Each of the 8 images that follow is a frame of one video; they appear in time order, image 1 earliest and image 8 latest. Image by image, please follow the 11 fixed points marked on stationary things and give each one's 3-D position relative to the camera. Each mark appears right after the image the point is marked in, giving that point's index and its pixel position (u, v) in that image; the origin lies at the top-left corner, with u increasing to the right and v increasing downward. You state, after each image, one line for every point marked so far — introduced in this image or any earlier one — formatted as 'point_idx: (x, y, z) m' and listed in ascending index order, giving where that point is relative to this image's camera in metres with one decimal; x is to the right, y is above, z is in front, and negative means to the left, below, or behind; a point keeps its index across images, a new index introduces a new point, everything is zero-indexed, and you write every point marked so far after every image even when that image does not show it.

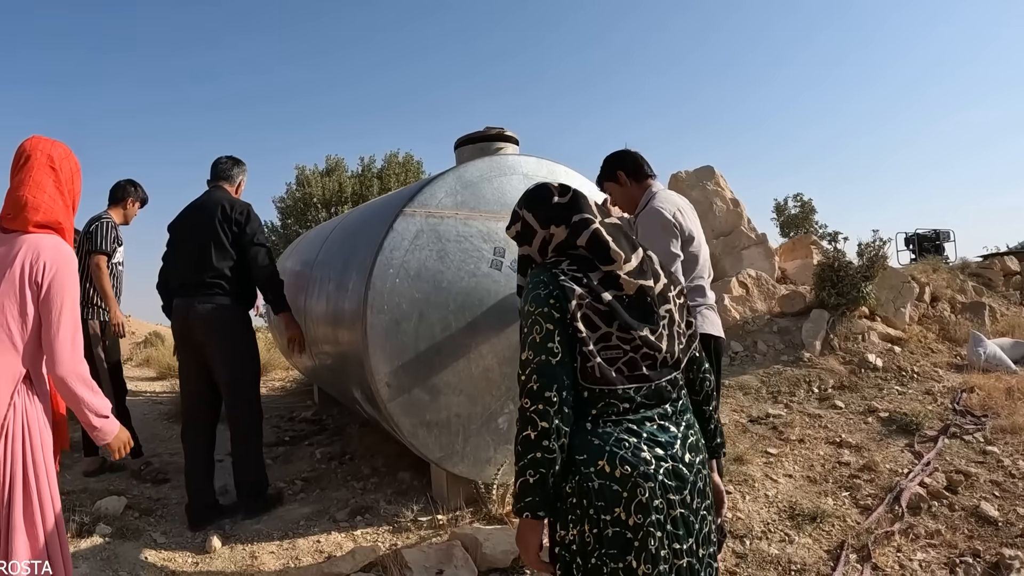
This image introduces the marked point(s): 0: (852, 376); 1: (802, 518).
0: (+2.6, -0.7, +4.8) m
1: (+1.4, -1.1, +3.0) m
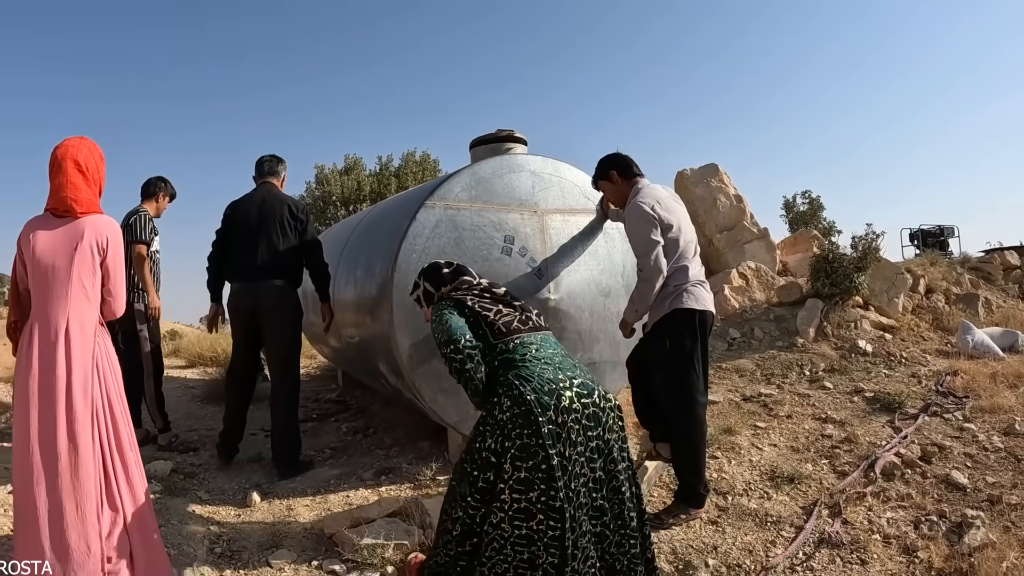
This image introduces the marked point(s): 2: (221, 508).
0: (+2.6, -0.6, +5.1) m
1: (+1.4, -1.0, +3.4) m
2: (-1.6, -1.2, +3.5) m
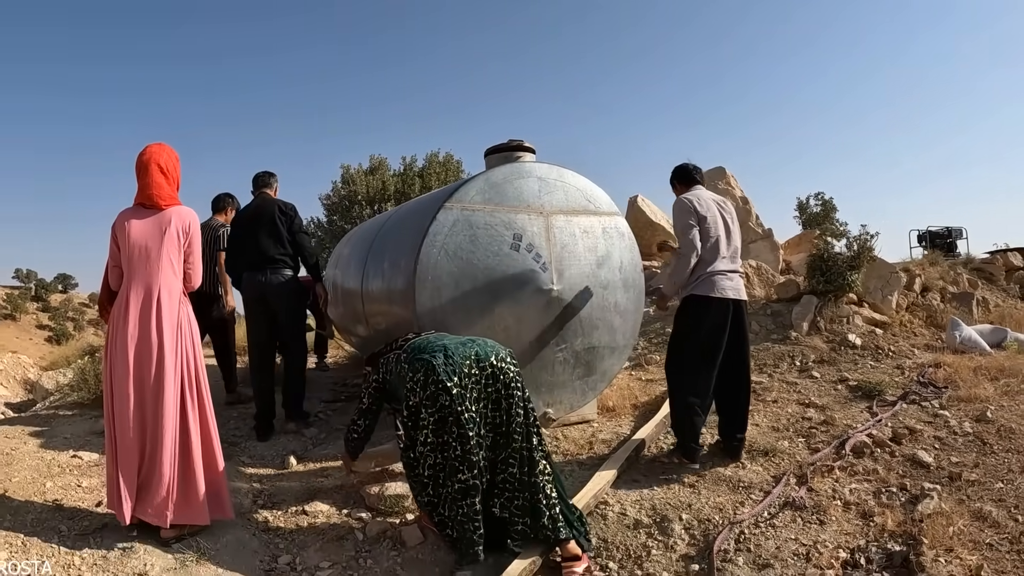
0: (+2.7, -0.5, +5.5) m
1: (+1.4, -1.0, +3.8) m
2: (-1.6, -1.1, +4.0) m
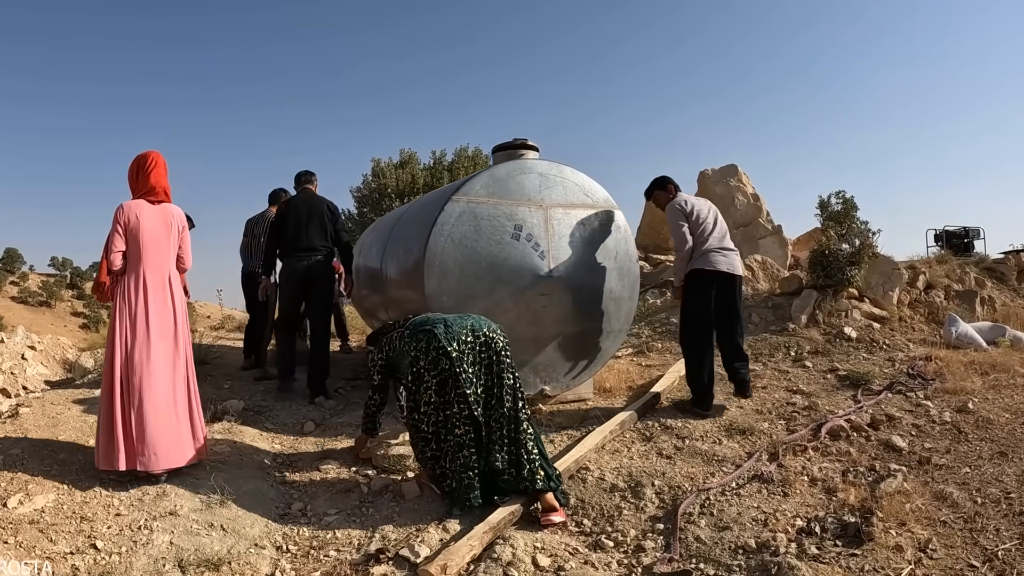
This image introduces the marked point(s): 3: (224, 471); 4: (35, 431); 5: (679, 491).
0: (+2.8, -0.5, +5.7) m
1: (+1.4, -0.9, +4.0) m
2: (-1.6, -1.0, +4.4) m
3: (-1.7, -1.1, +3.8) m
4: (-3.3, -1.0, +4.4) m
5: (+0.9, -1.1, +3.3) m
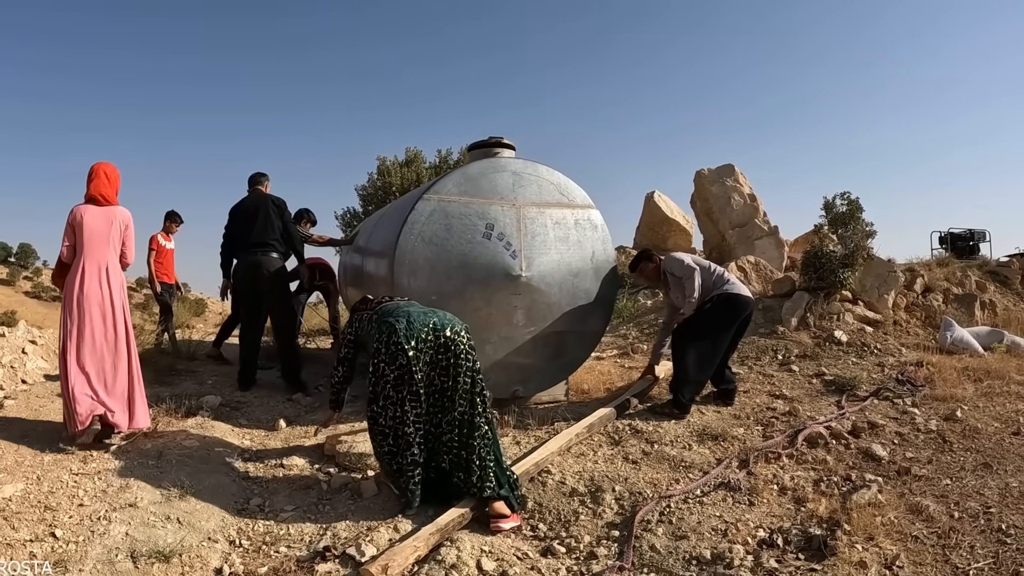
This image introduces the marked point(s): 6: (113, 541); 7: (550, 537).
0: (+2.6, -0.5, +5.6) m
1: (+1.2, -0.9, +4.0) m
2: (-1.8, -1.0, +4.4) m
3: (-1.9, -1.0, +3.8) m
4: (-3.4, -0.9, +4.4) m
5: (+0.7, -1.1, +3.3) m
6: (-2.0, -1.2, +3.1) m
7: (+0.2, -1.2, +3.0) m
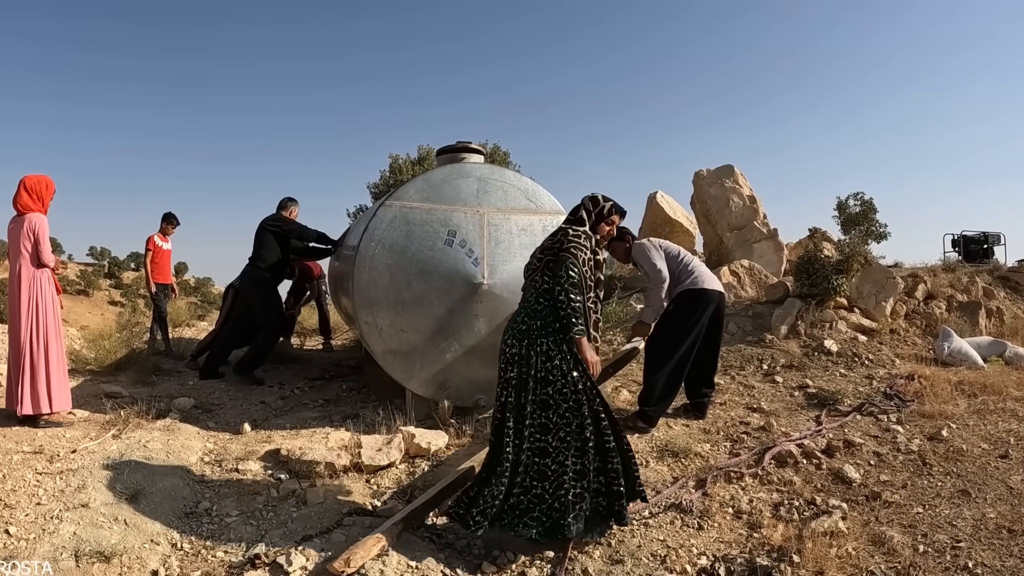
0: (+2.5, -0.6, +5.4) m
1: (+0.9, -1.0, +3.8) m
2: (-2.0, -1.0, +4.4) m
3: (-2.2, -1.1, +3.8) m
4: (-3.7, -0.9, +4.5) m
5: (+0.4, -1.1, +3.2) m
6: (-2.3, -1.3, +3.2) m
7: (-0.1, -1.2, +2.9) m
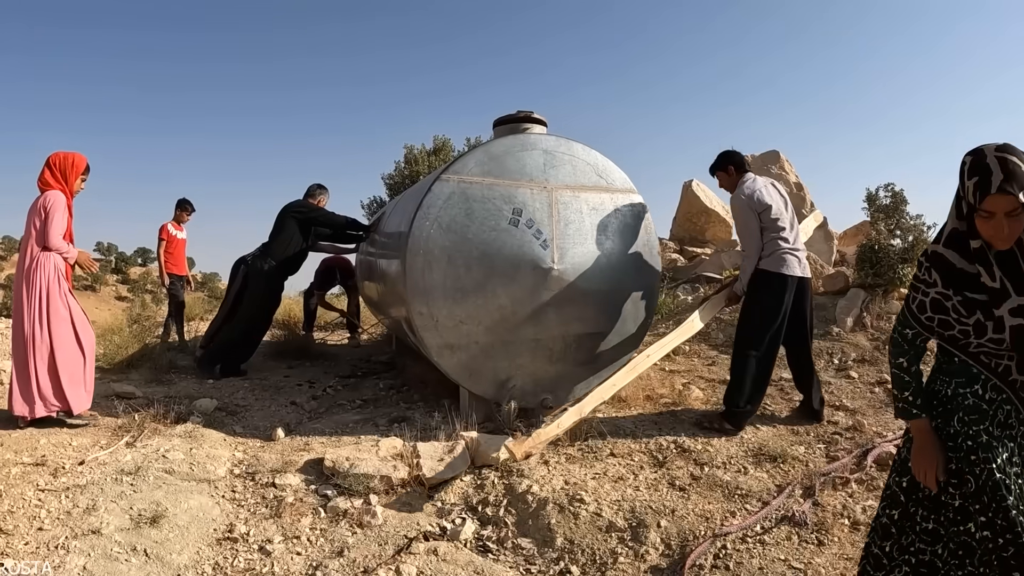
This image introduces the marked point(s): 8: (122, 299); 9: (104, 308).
0: (+2.8, -0.5, +5.0) m
1: (+1.3, -0.9, +3.4) m
2: (-1.6, -0.9, +4.0) m
3: (-1.8, -1.0, +3.4) m
4: (-3.3, -0.9, +4.0) m
5: (+0.8, -1.1, +2.8) m
6: (-1.9, -1.2, +2.7) m
7: (+0.3, -1.2, +2.5) m
8: (-8.0, -0.2, +12.9) m
9: (-7.7, -0.4, +11.9) m
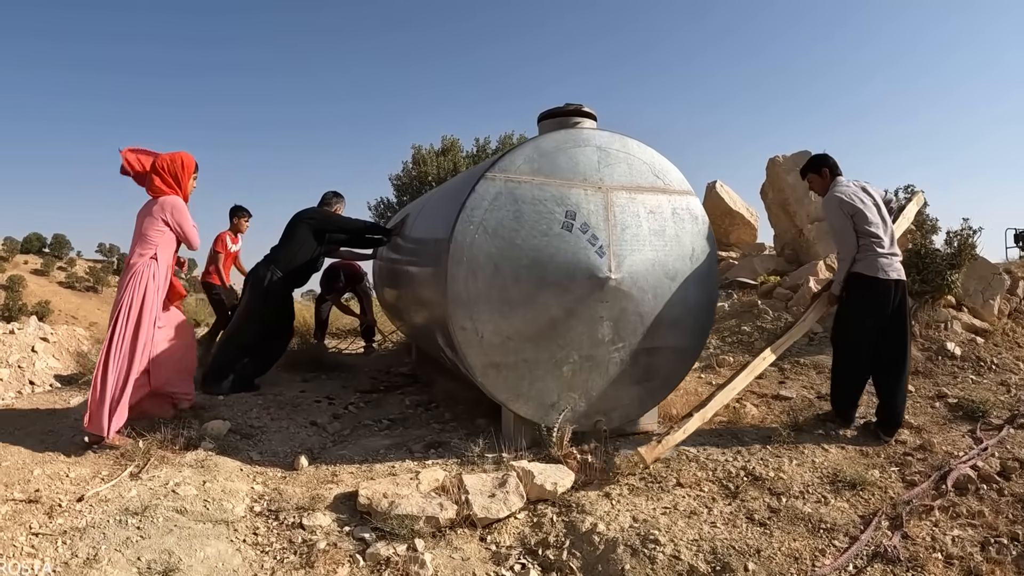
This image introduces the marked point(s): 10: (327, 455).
0: (+3.1, -0.6, +4.8) m
1: (+1.6, -1.0, +3.1) m
2: (-1.4, -1.0, +3.6) m
3: (-1.5, -1.1, +3.0) m
4: (-3.0, -1.0, +3.6) m
5: (+1.0, -1.1, +2.5) m
6: (-1.6, -1.3, +2.4) m
7: (+0.6, -1.2, +2.2) m
8: (-7.9, -0.4, +12.4) m
9: (-7.6, -0.5, +11.5) m
10: (-1.1, -1.0, +3.7) m
